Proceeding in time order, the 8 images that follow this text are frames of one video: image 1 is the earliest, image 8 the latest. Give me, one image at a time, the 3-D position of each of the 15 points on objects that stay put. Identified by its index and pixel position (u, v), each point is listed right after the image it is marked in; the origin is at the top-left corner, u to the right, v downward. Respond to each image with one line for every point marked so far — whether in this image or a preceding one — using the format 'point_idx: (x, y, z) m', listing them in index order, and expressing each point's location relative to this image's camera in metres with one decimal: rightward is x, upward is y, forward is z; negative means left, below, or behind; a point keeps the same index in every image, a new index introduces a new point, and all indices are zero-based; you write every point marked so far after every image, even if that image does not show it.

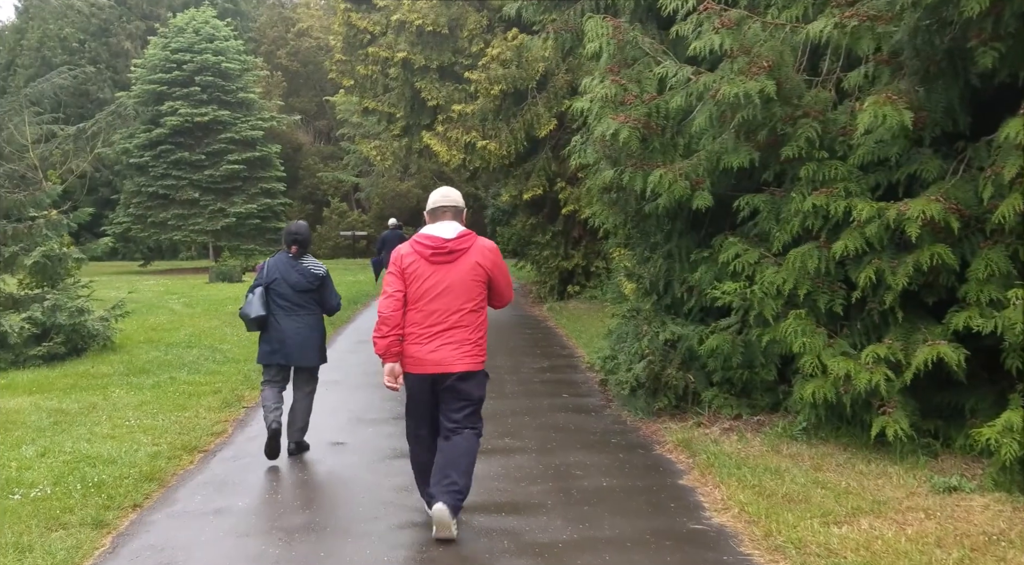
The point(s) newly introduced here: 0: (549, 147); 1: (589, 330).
0: (+0.7, +2.5, +18.1) m
1: (+1.1, -0.7, +13.7) m
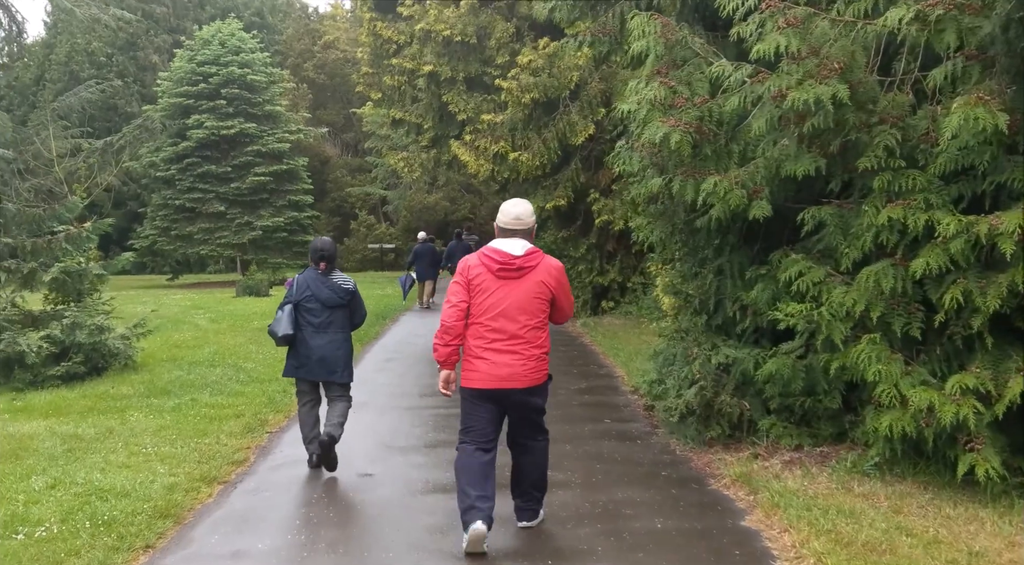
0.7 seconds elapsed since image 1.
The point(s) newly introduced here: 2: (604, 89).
0: (+1.2, +2.3, +17.6) m
1: (+1.6, -0.9, +13.2) m
2: (+1.5, +3.2, +16.2) m
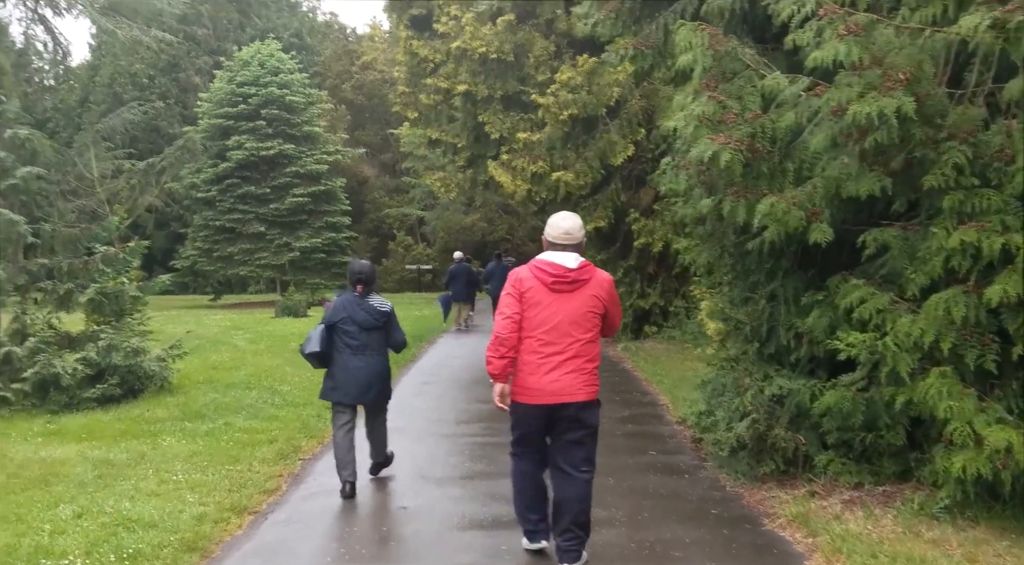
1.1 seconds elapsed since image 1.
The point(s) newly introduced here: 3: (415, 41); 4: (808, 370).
0: (+1.9, +1.9, +17.3) m
1: (+2.1, -1.2, +12.9) m
2: (+2.1, +2.8, +15.9) m
3: (-1.9, +4.7, +19.4) m
4: (+2.1, -0.6, +7.0) m
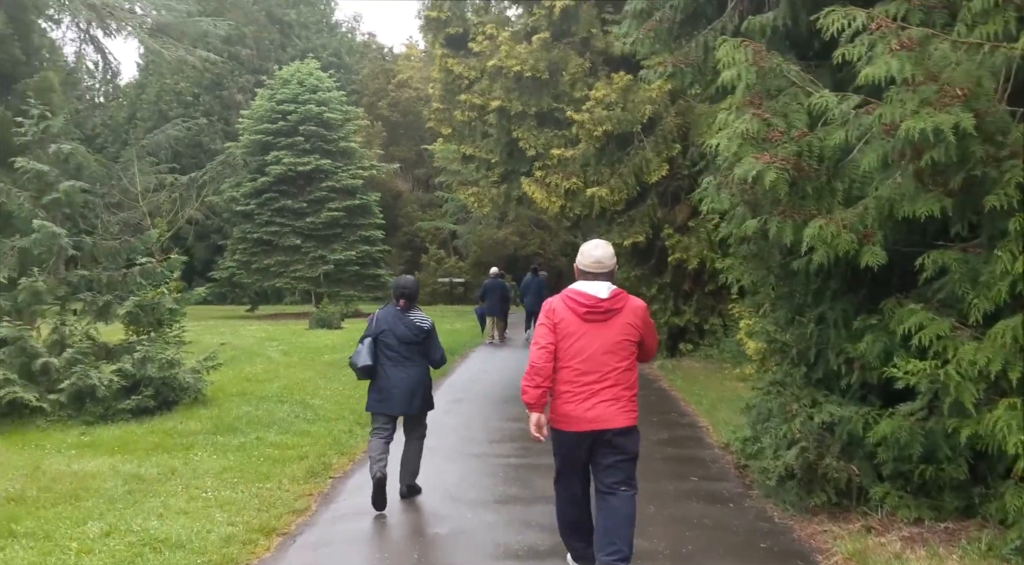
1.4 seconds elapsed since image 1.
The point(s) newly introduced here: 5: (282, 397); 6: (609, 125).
0: (+2.5, +1.5, +17.0) m
1: (+2.5, -1.5, +12.6) m
2: (+2.7, +2.5, +15.7) m
3: (-1.1, +4.4, +19.3) m
4: (+2.4, -0.8, +6.7) m
5: (-3.0, -1.5, +12.6) m
6: (+1.6, +2.5, +15.6) m
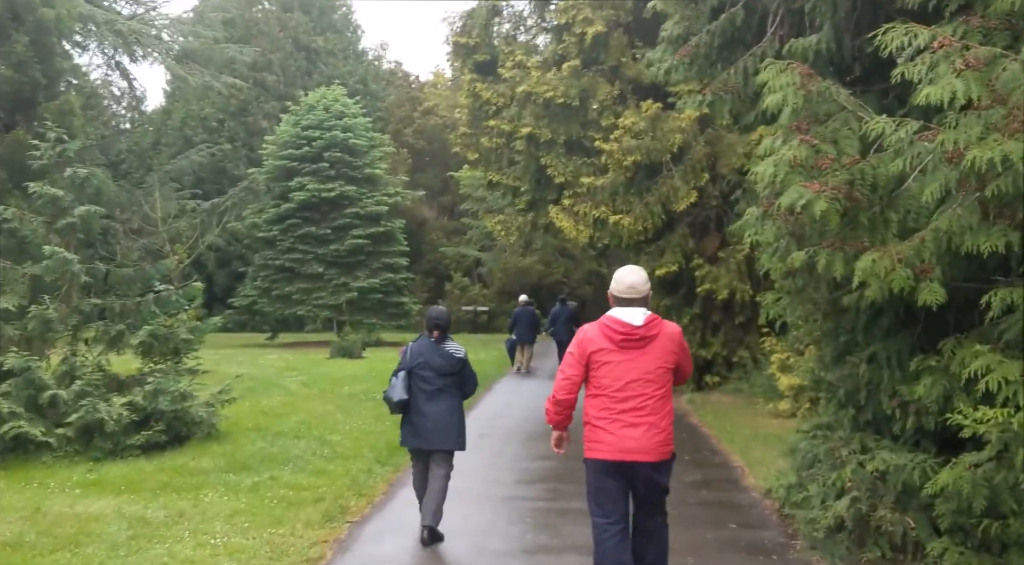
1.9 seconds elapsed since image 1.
0: (+3.0, +1.0, +16.6) m
1: (+2.8, -1.9, +12.0) m
2: (+3.1, +2.0, +15.3) m
3: (-0.6, +3.9, +19.0) m
4: (+2.5, -1.0, +6.2) m
5: (-2.7, -1.9, +12.2) m
6: (+2.0, +2.0, +15.2) m
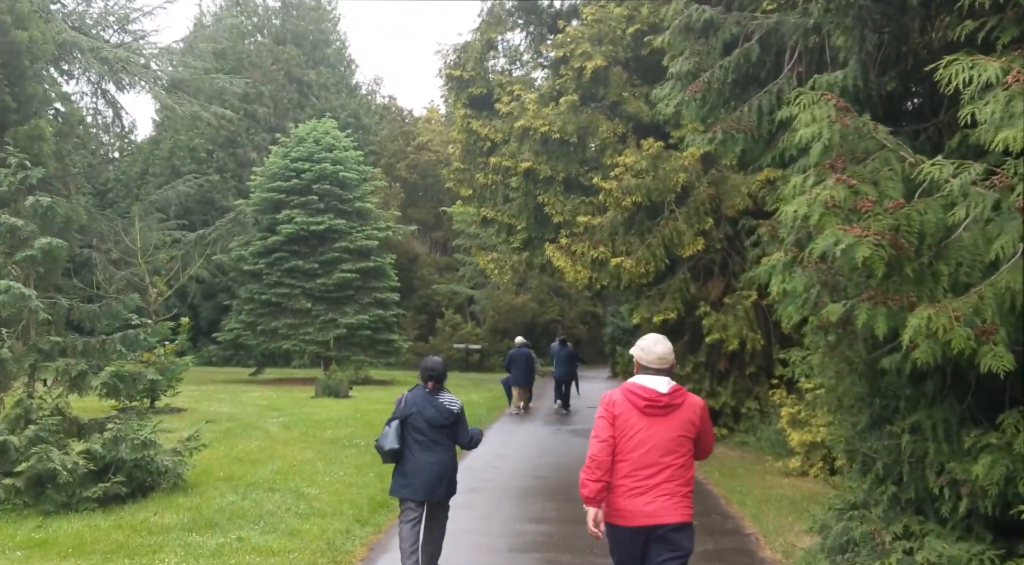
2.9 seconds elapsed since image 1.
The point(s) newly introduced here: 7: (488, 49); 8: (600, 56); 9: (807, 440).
0: (+2.9, +0.3, +15.9) m
1: (+2.7, -2.4, +11.2) m
2: (+3.1, +1.4, +14.6) m
3: (-0.7, +3.1, +18.4) m
4: (+2.5, -1.4, +5.4) m
5: (-2.8, -2.3, +11.3) m
6: (+1.9, +1.3, +14.5) m
7: (-0.5, +4.5, +18.6) m
8: (+1.5, +3.8, +16.1) m
9: (+3.8, -2.0, +12.6) m
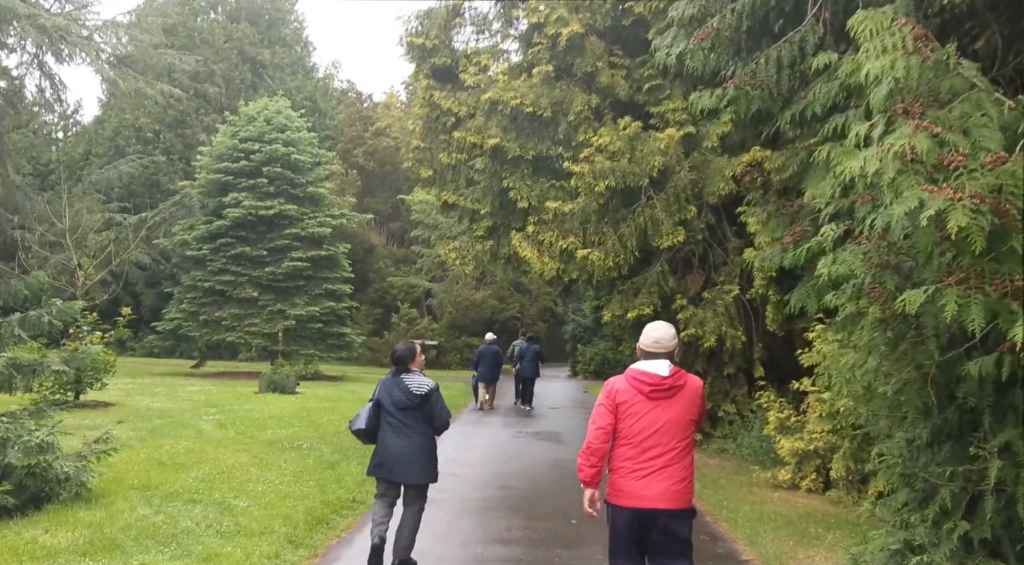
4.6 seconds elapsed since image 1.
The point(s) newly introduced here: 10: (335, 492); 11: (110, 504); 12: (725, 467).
0: (+2.3, +0.4, +14.6) m
1: (+2.3, -2.3, +10.0) m
2: (+2.6, +1.5, +13.3) m
3: (-1.3, +3.3, +16.9) m
4: (+2.4, -1.3, +4.1) m
5: (-3.2, -2.1, +9.8) m
6: (+1.4, +1.4, +13.2) m
7: (-1.0, +4.6, +17.2) m
8: (+1.0, +3.9, +14.8) m
9: (+3.3, -1.9, +11.4) m
10: (-1.9, -2.2, +10.3) m
11: (-3.8, -2.1, +9.2) m
12: (+2.9, -2.5, +13.3) m
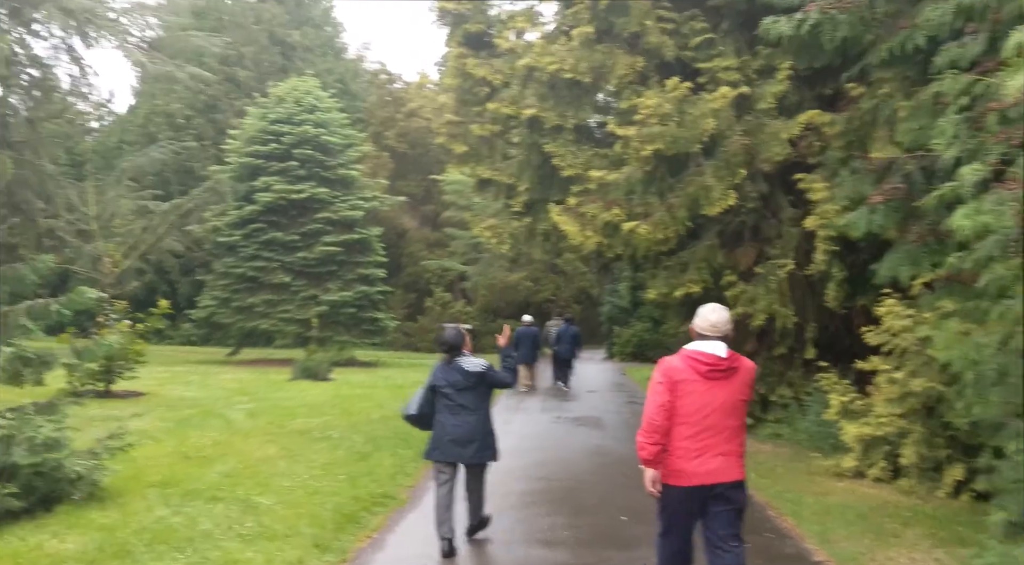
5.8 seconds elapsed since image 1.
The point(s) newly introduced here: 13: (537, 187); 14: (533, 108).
0: (+2.9, +0.7, +13.7) m
1: (+2.8, -2.1, +9.1) m
2: (+3.1, +1.8, +12.4) m
3: (-0.7, +3.6, +16.1) m
4: (+2.6, -1.1, +3.3) m
5: (-2.7, -1.9, +9.1) m
6: (+1.9, +1.7, +12.3) m
7: (-0.4, +5.0, +16.4) m
8: (+1.5, +4.2, +13.8) m
9: (+3.8, -1.6, +10.4) m
10: (-1.4, -2.0, +9.6) m
11: (-3.4, -1.9, +8.5) m
12: (+3.4, -2.2, +12.4) m
13: (+0.4, +1.5, +15.0) m
14: (+0.3, +2.5, +14.2) m
